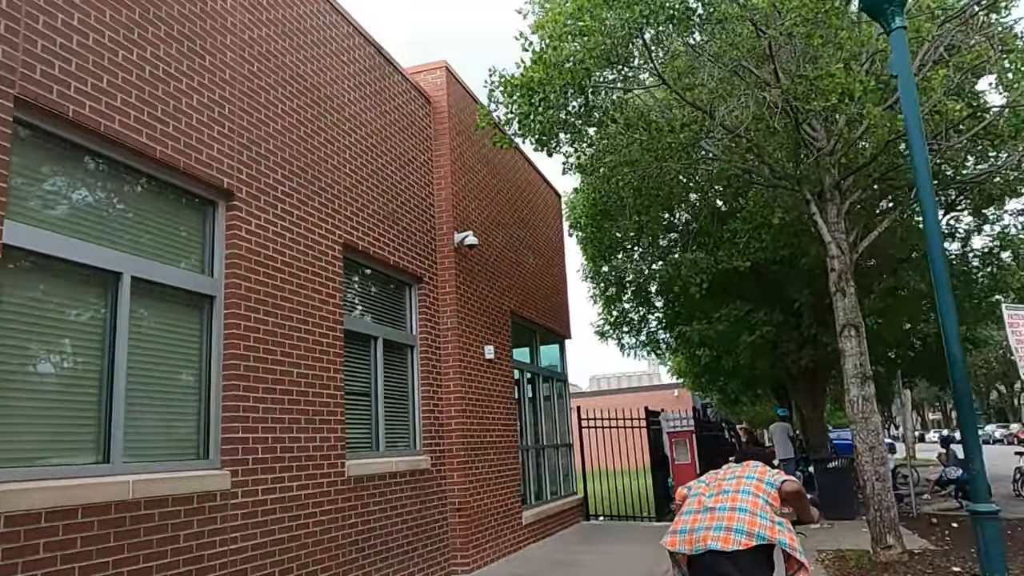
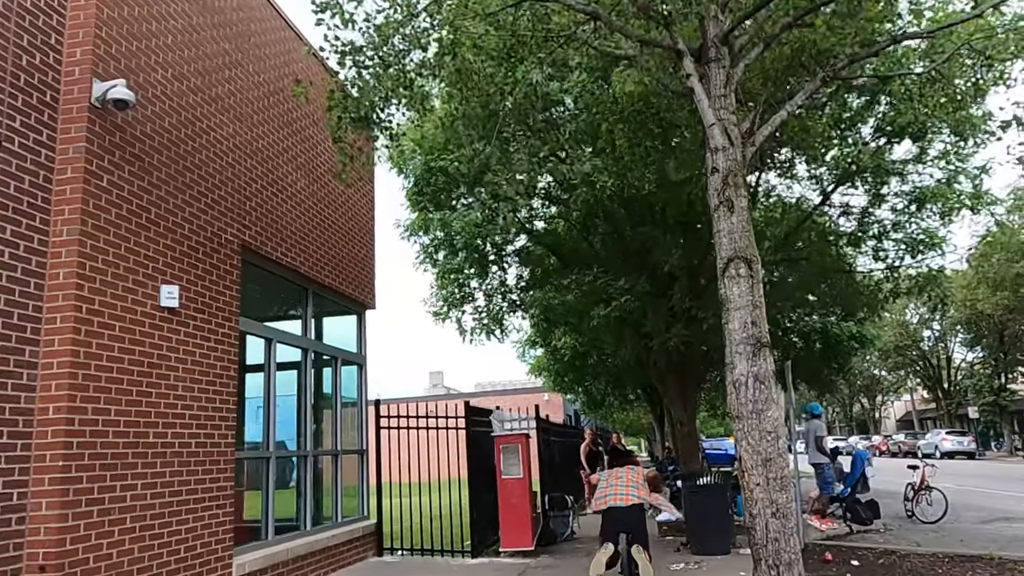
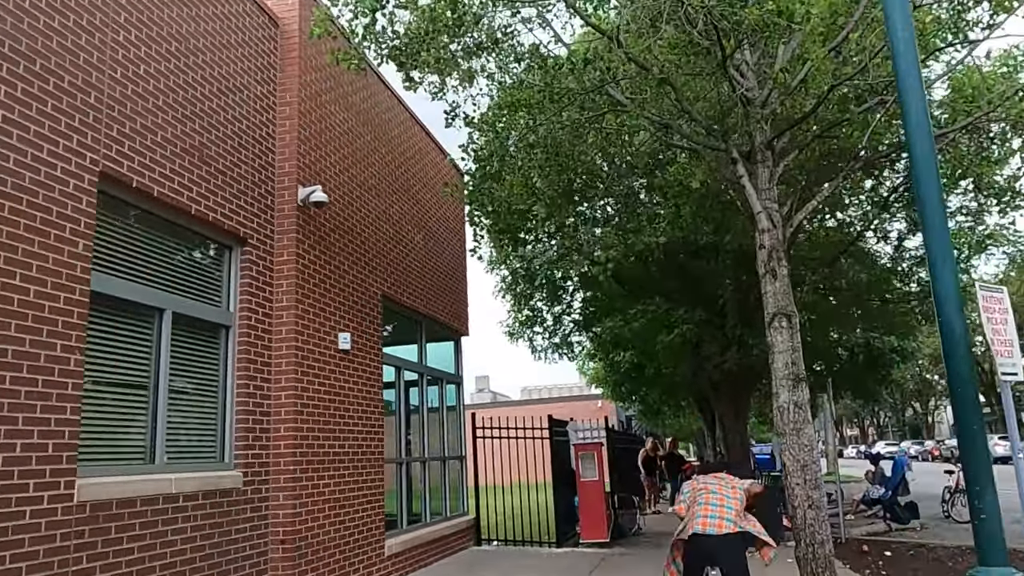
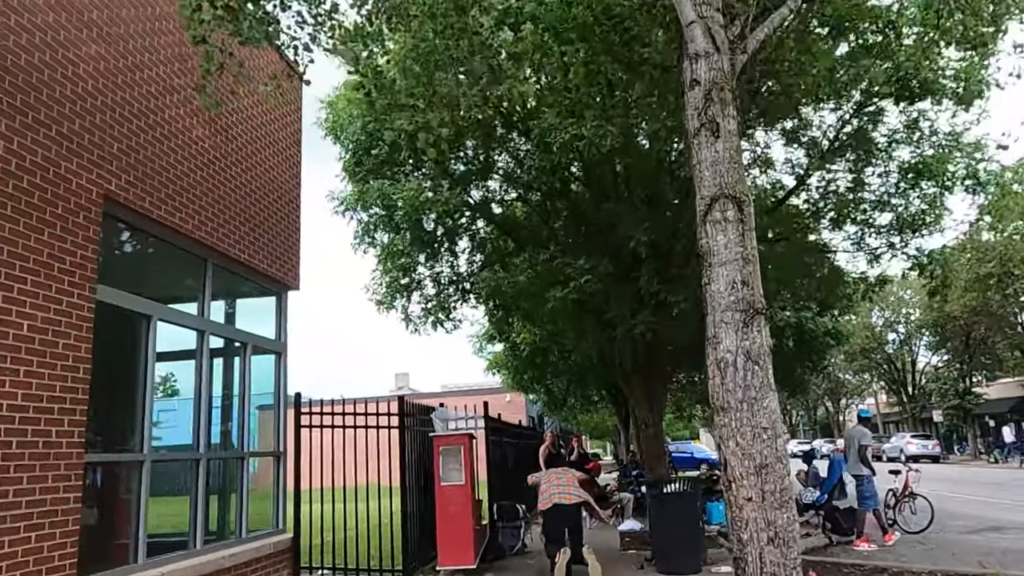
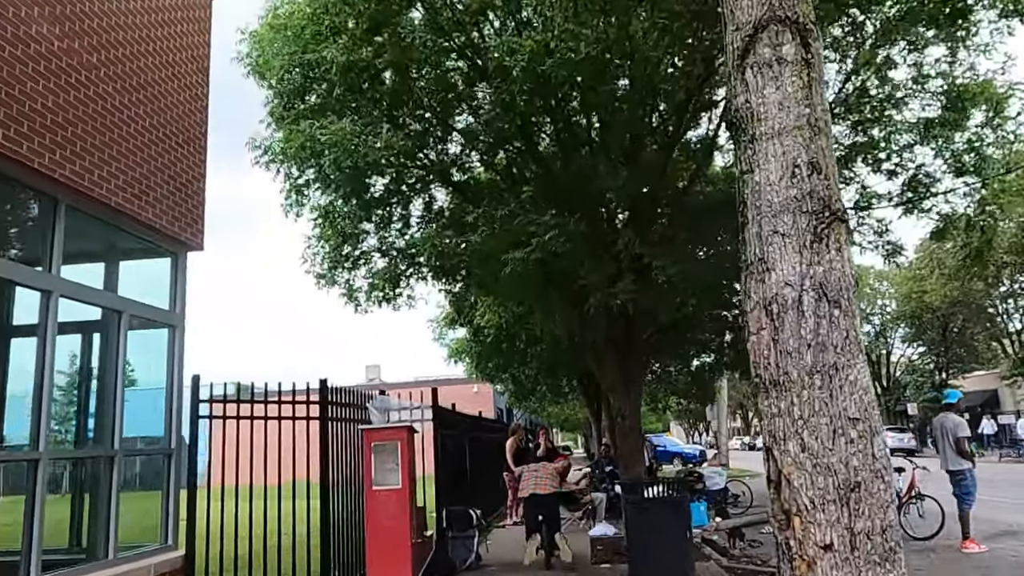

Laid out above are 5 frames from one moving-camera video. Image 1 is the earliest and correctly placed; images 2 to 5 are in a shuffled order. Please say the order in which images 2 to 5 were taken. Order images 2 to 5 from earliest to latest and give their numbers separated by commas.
3, 2, 4, 5
